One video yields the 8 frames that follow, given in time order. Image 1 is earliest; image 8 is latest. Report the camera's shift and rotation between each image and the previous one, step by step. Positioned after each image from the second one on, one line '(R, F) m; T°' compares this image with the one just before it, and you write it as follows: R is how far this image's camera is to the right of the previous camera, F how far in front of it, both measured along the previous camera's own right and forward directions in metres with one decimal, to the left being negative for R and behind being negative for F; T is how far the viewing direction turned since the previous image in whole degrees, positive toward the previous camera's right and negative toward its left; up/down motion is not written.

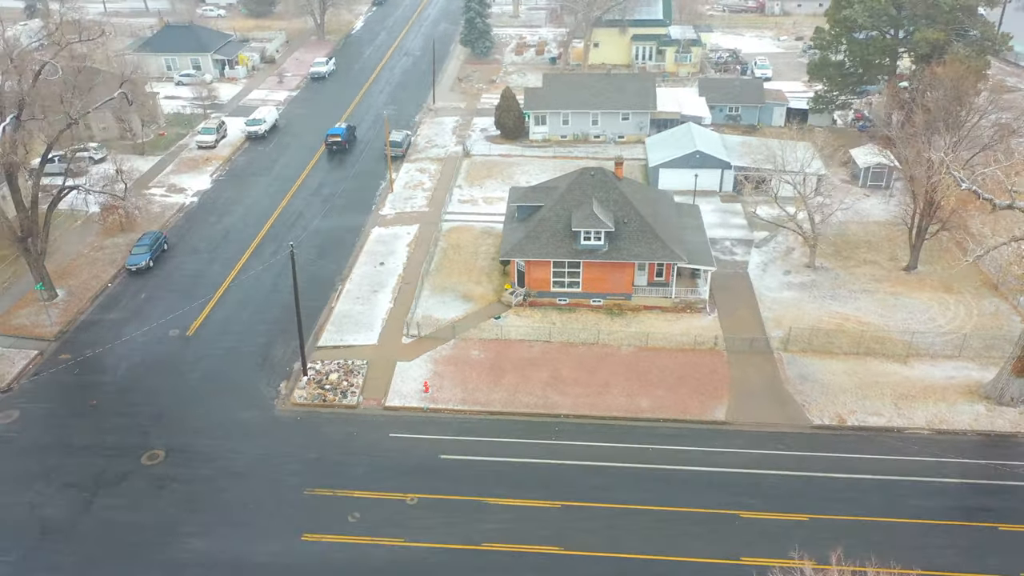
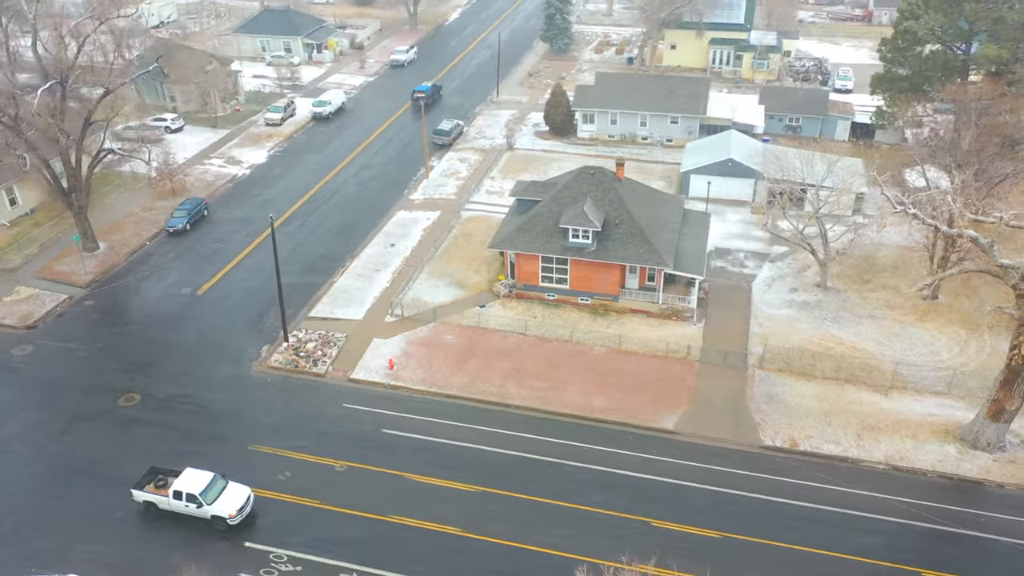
(+5.5, -0.1) m; -9°
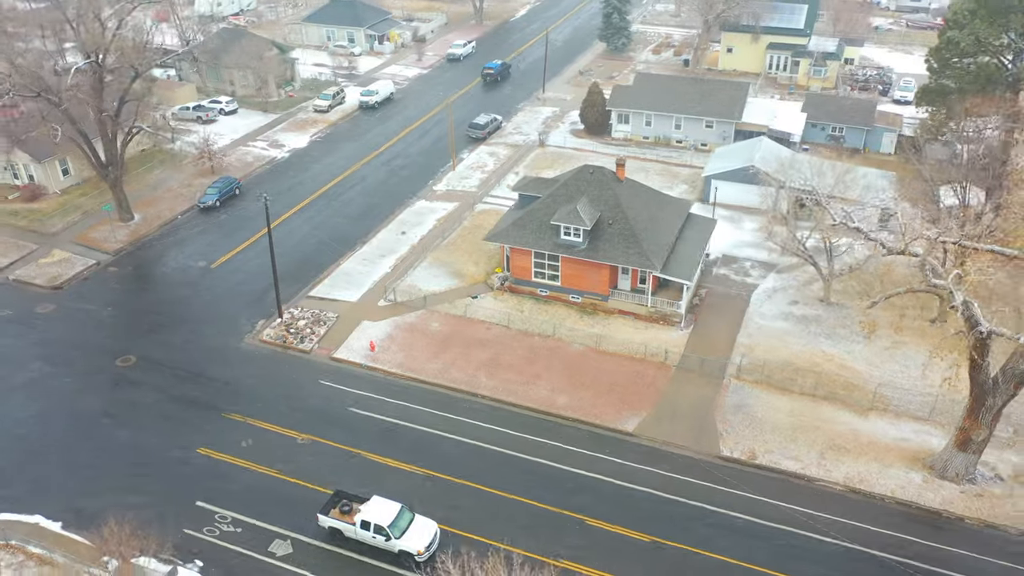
(+3.9, -0.2) m; -6°
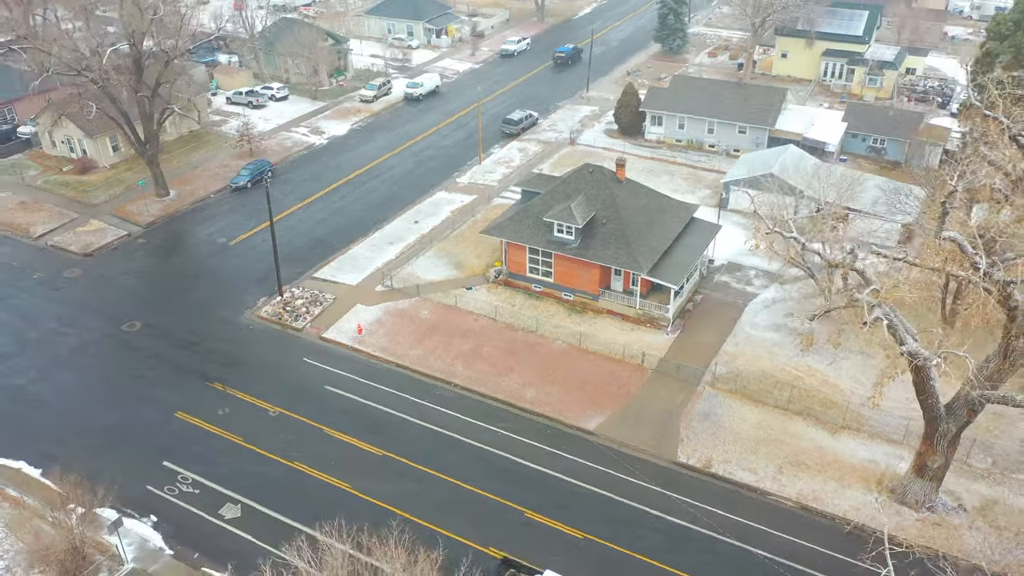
(+3.7, -0.2) m; -6°
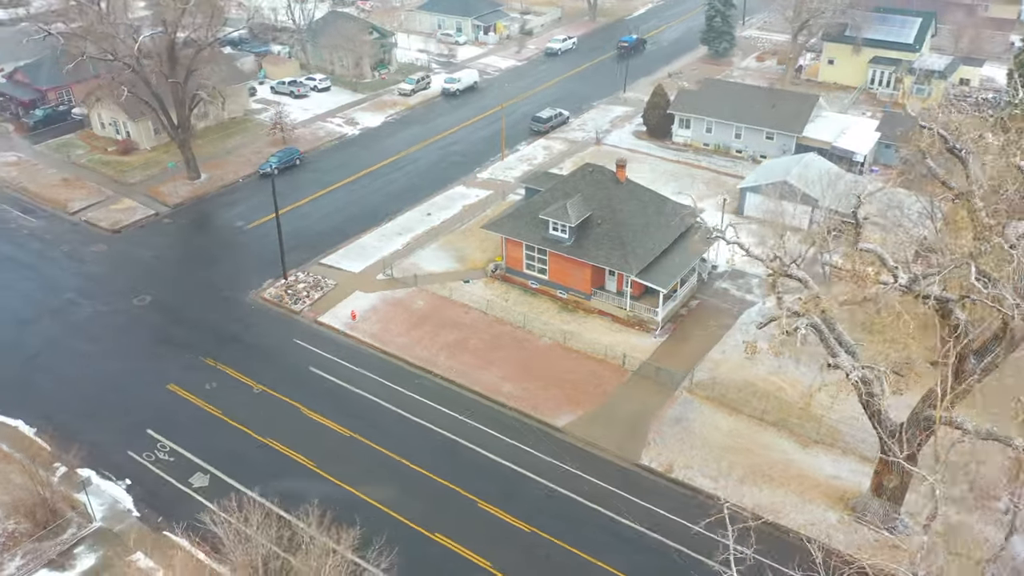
(+3.1, -0.2) m; -5°
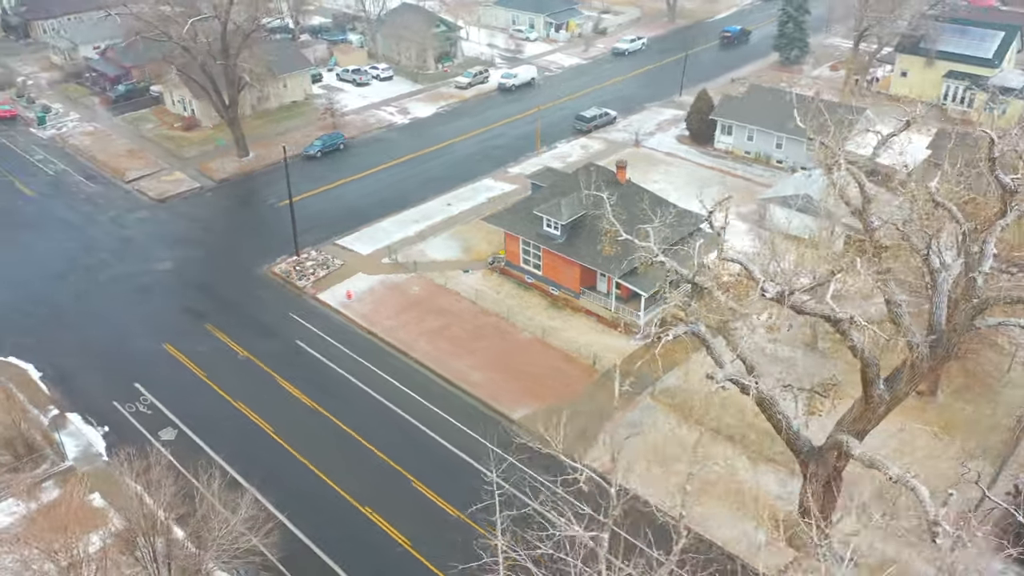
(+4.6, -0.2) m; -7°
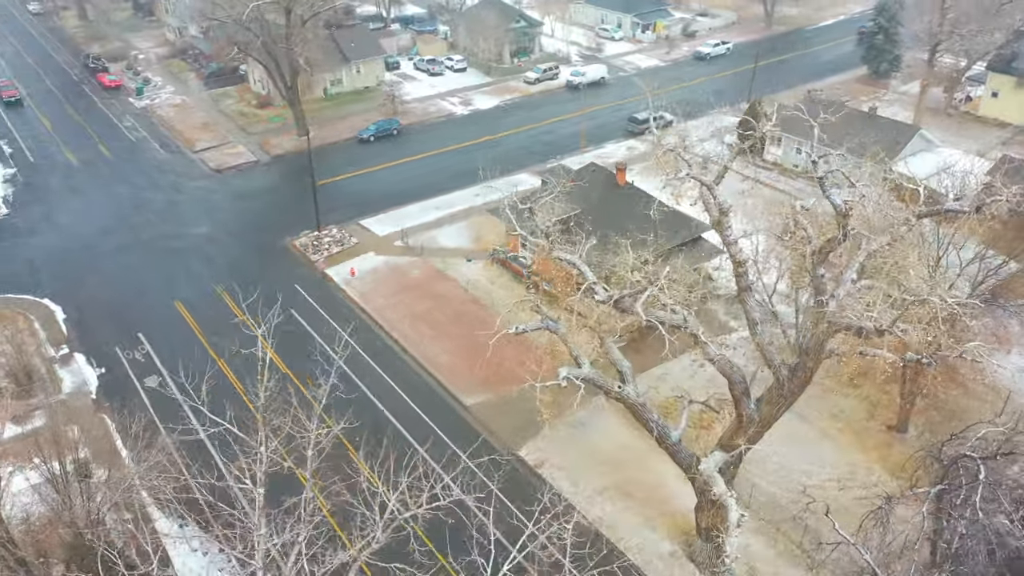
(+5.5, -0.2) m; -9°
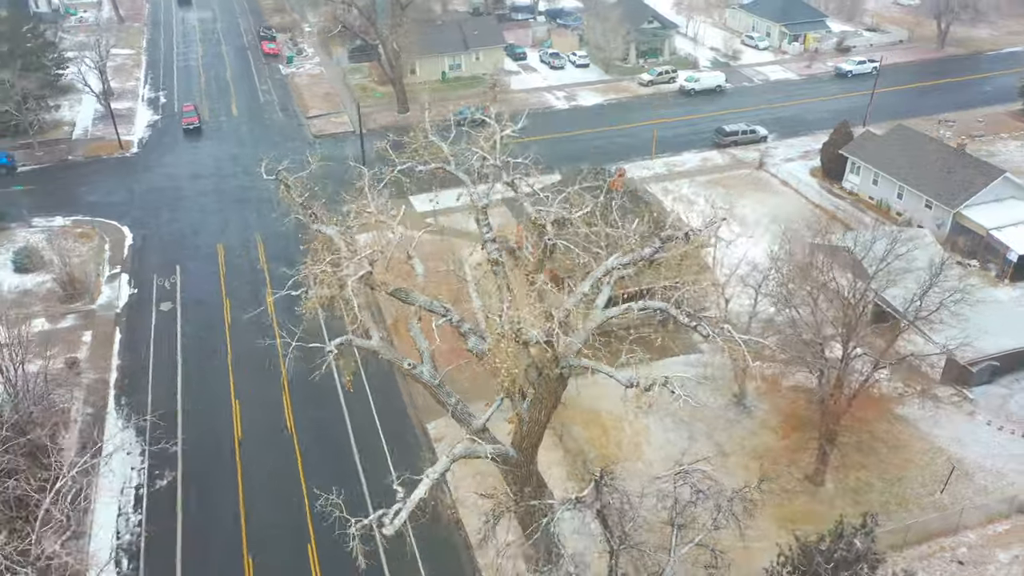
(+9.0, +0.1) m; -15°
